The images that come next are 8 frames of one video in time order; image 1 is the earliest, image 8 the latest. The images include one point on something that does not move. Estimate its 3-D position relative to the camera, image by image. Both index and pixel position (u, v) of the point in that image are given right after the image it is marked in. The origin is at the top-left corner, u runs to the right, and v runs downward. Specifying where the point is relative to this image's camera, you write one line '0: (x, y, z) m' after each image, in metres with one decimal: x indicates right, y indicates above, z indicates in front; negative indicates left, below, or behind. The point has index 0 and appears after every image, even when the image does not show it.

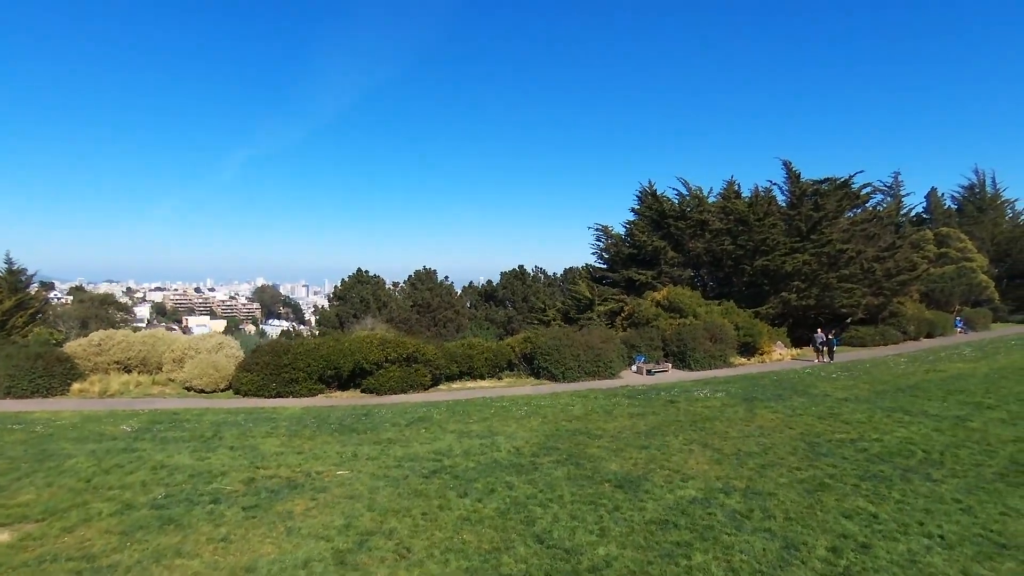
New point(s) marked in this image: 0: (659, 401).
0: (+2.5, -1.9, +10.1) m
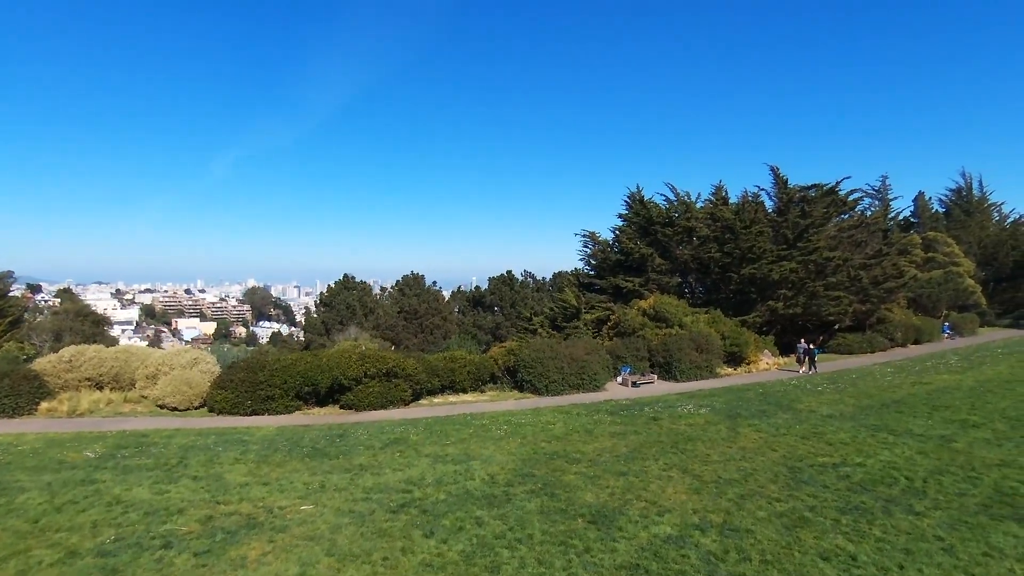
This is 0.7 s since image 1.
0: (+2.2, -2.1, +9.9) m
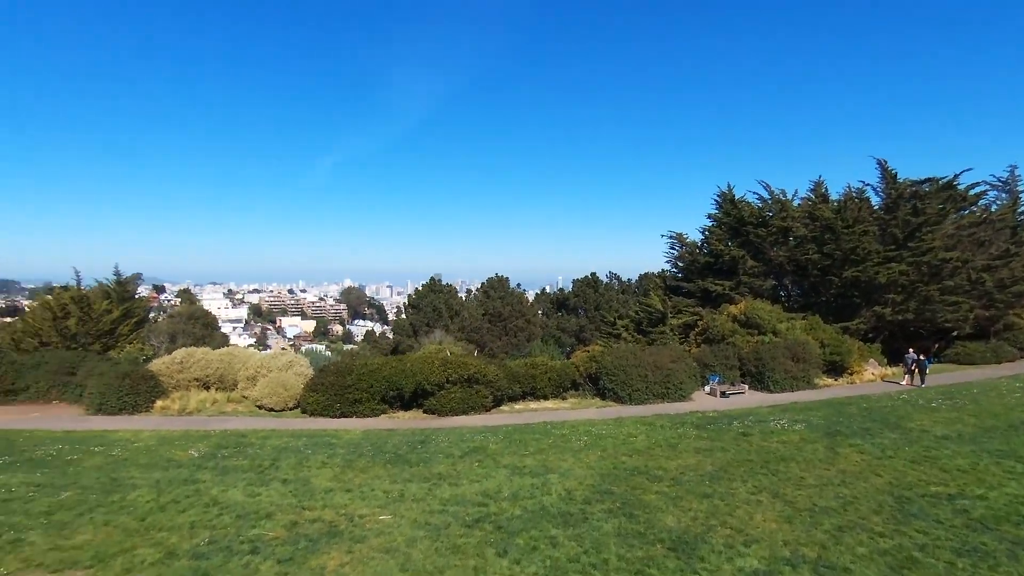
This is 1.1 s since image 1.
0: (+3.4, -2.3, +9.4) m
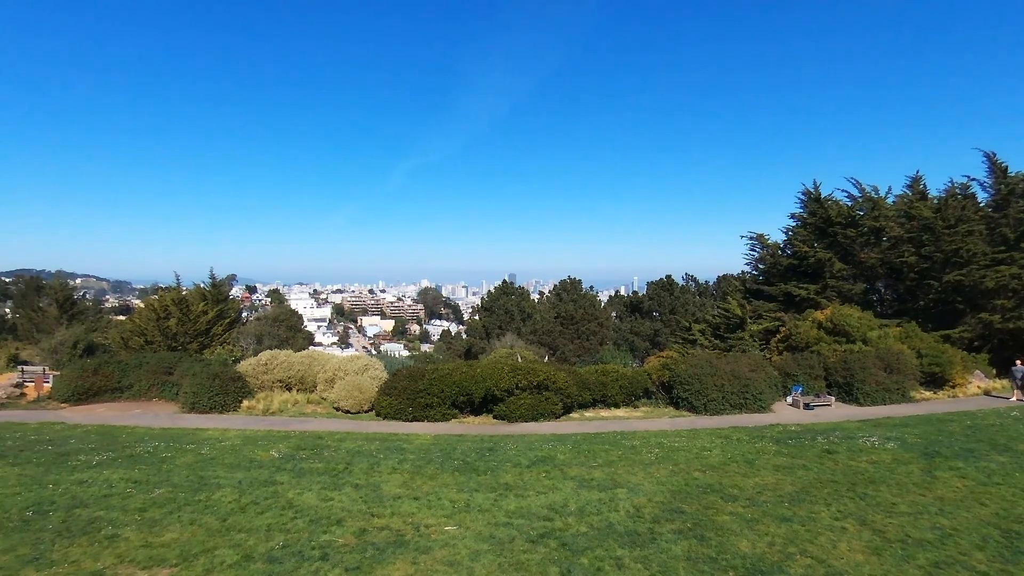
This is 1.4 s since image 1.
0: (+4.5, -2.4, +8.9) m
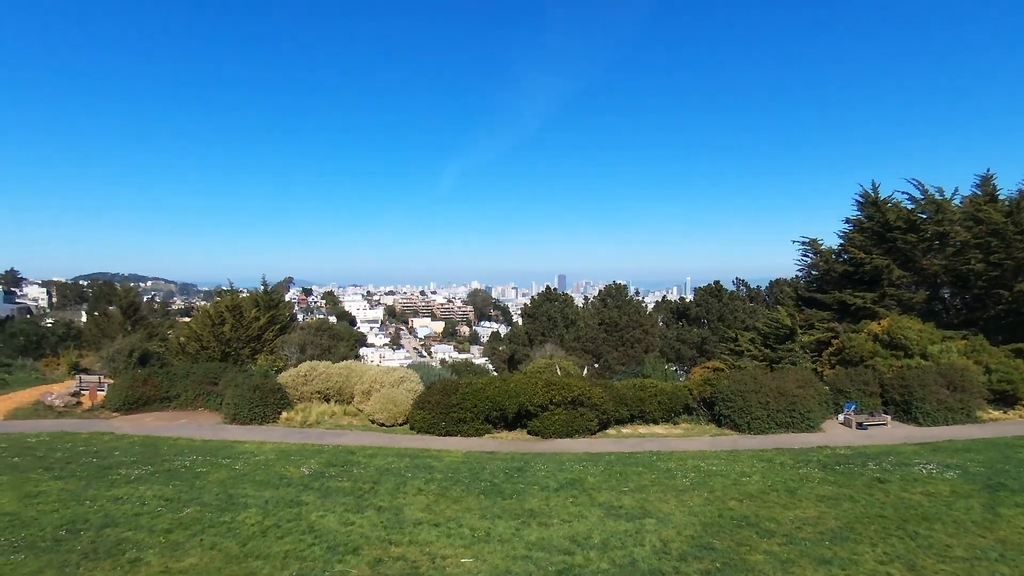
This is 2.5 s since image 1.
0: (+4.9, -2.6, +8.3) m
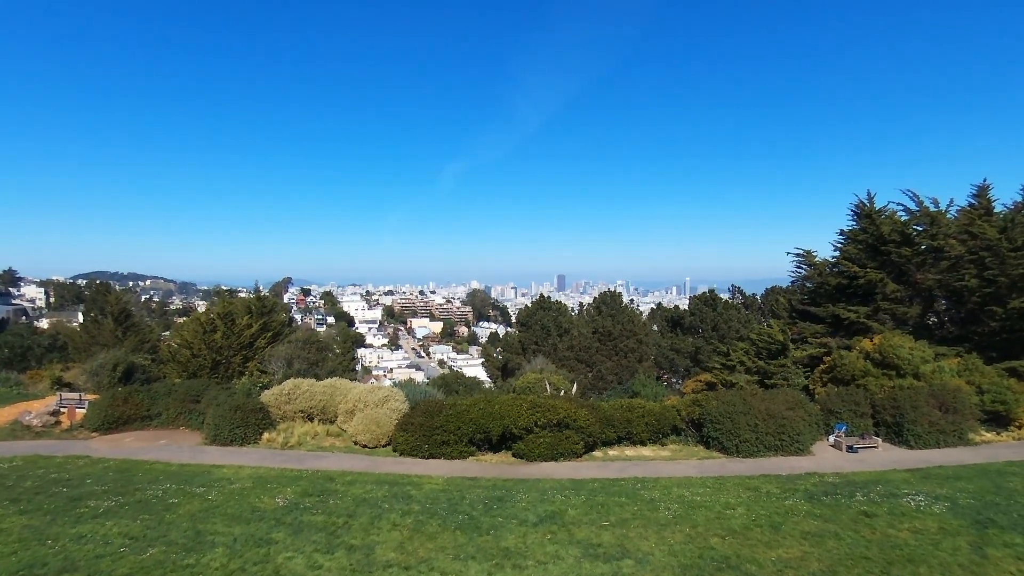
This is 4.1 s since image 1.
0: (+4.6, -3.0, +8.2) m
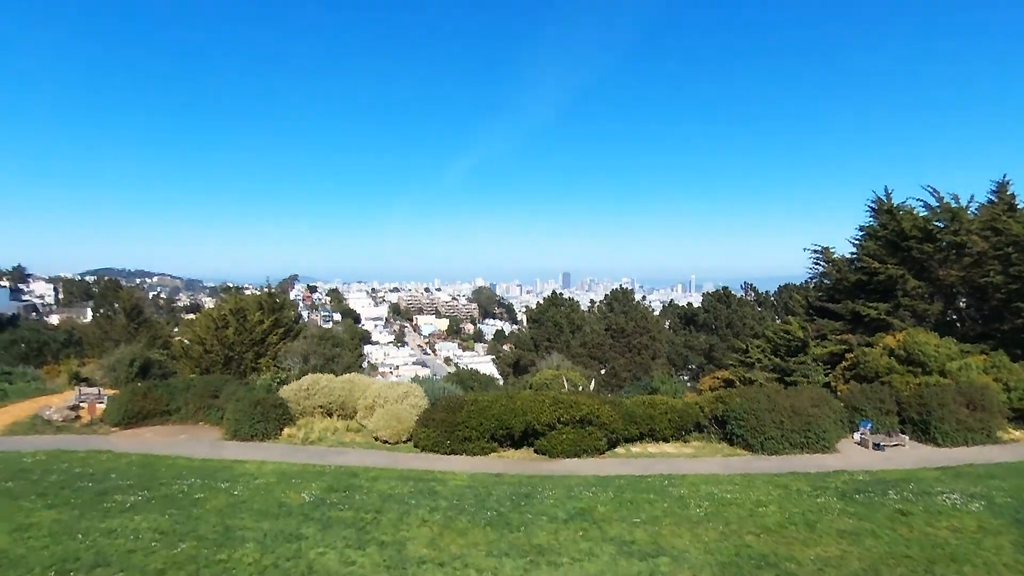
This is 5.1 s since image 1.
0: (+5.0, -2.9, +8.0) m
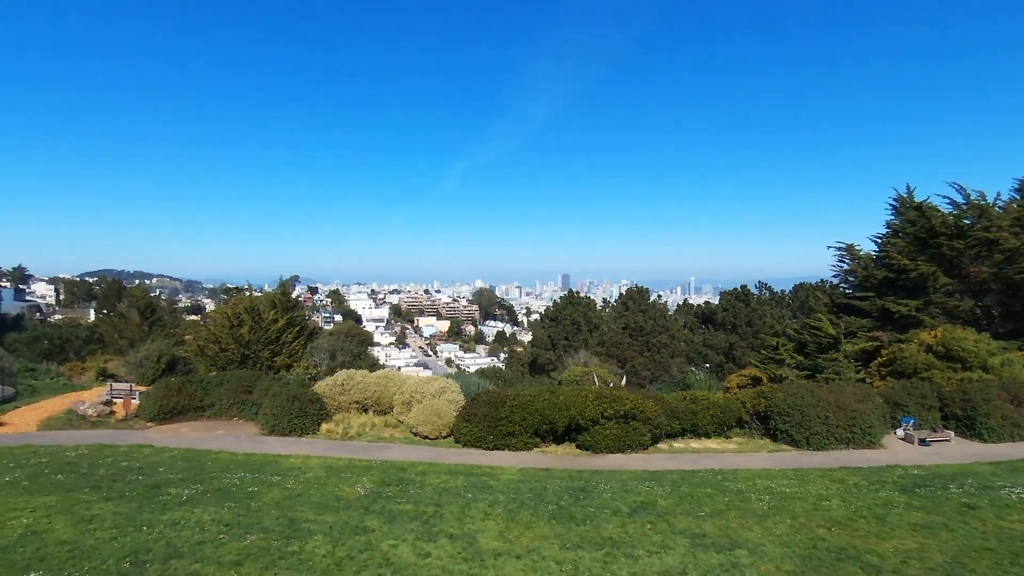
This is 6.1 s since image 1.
0: (+5.8, -2.8, +7.9) m
